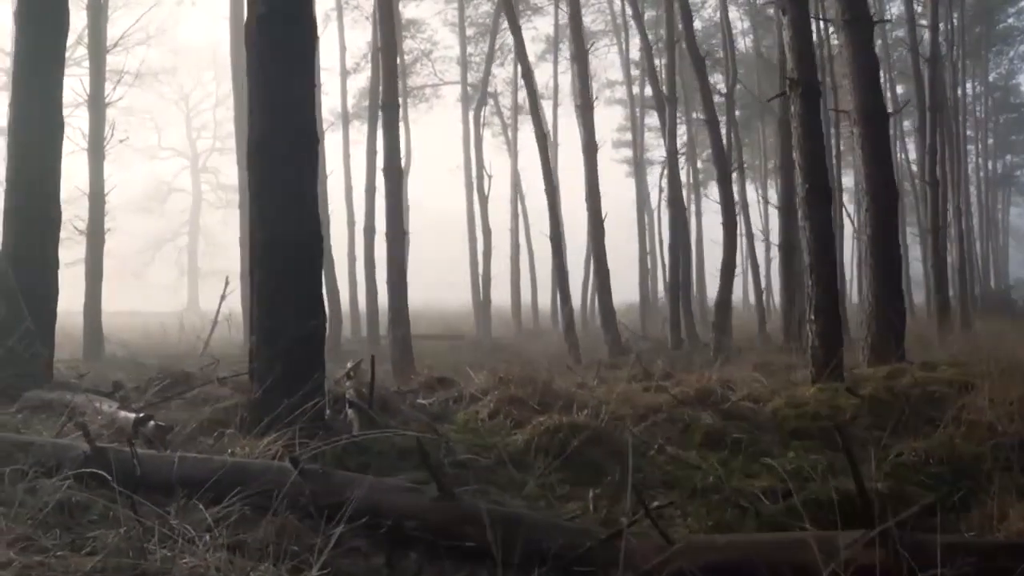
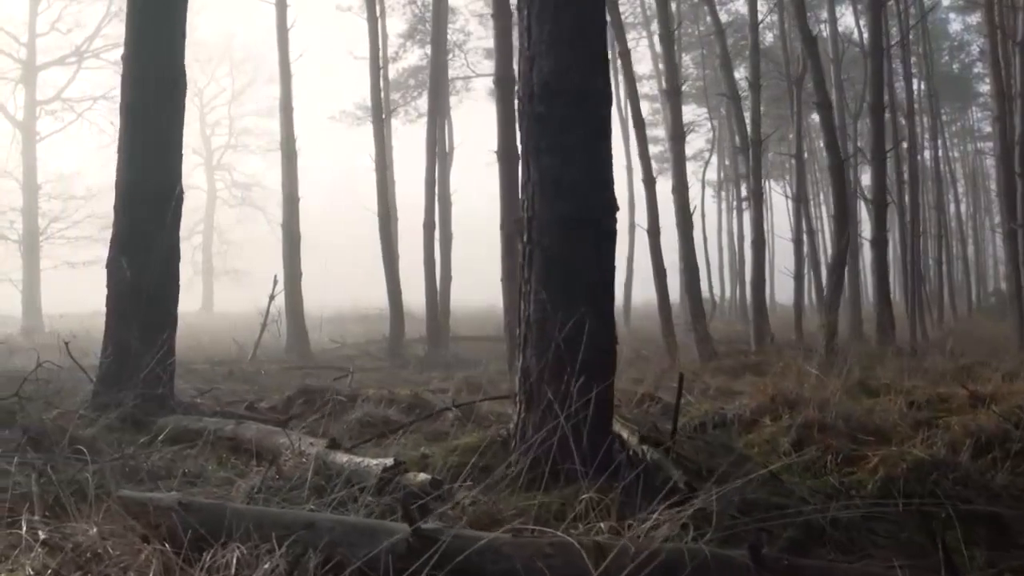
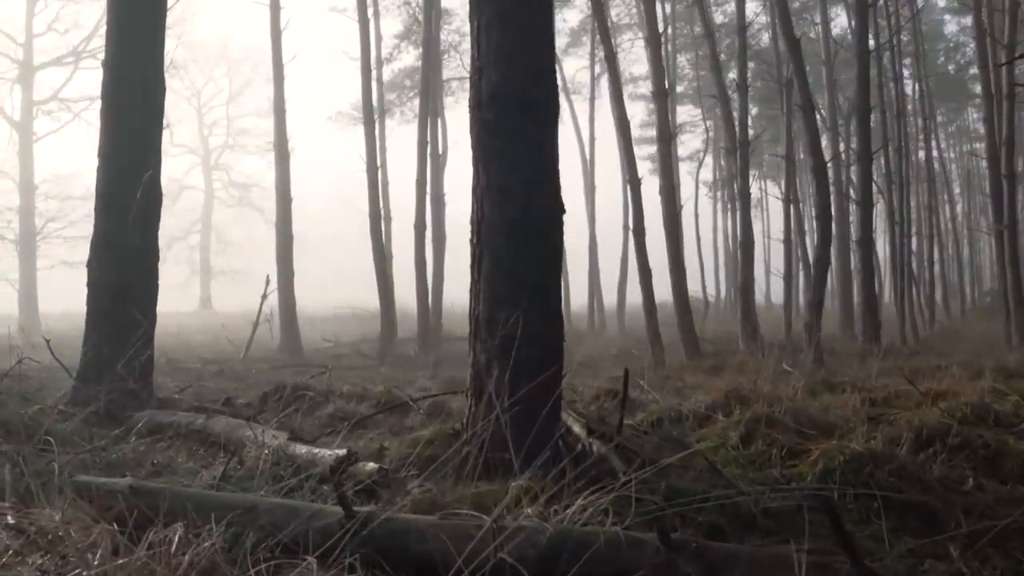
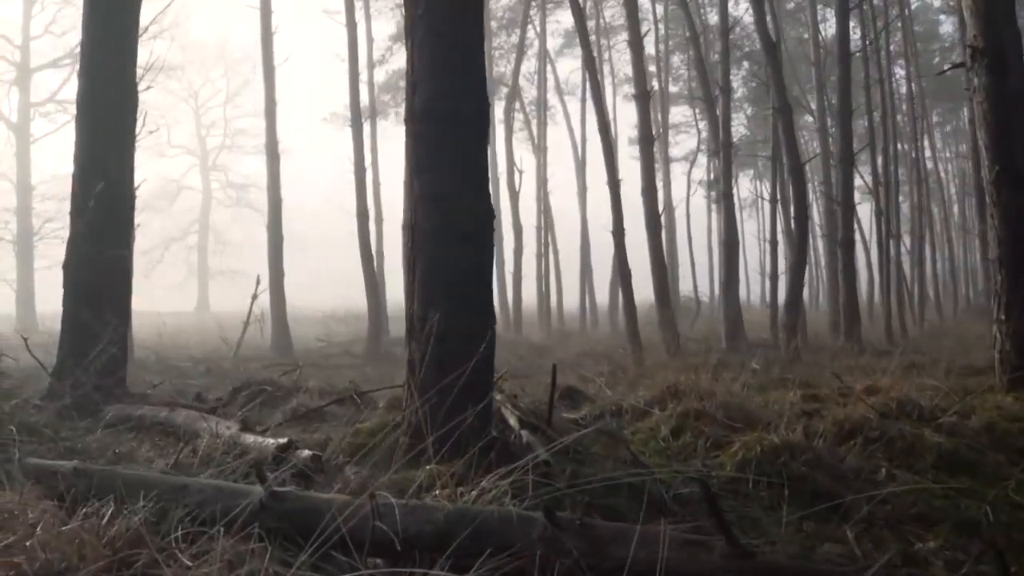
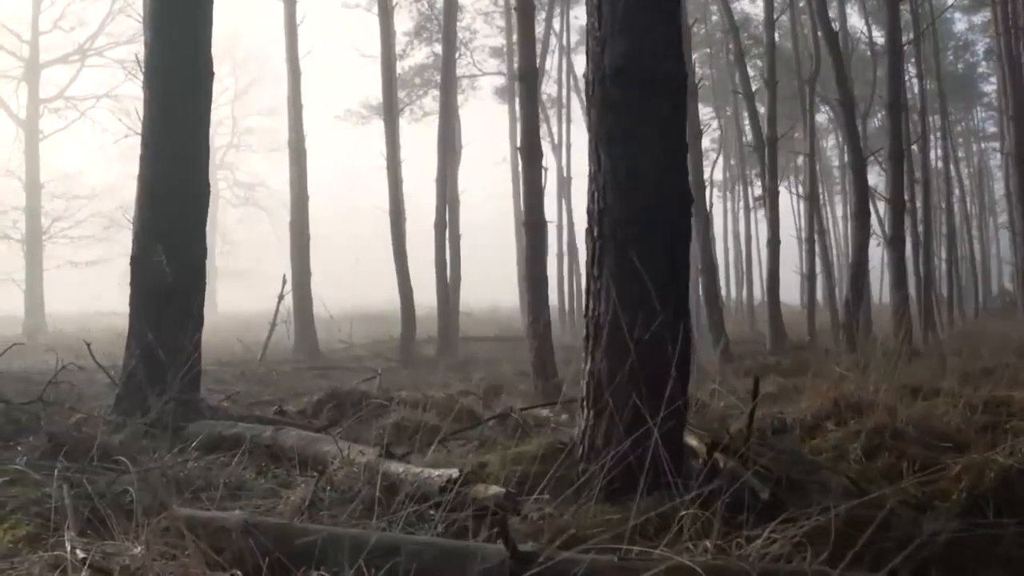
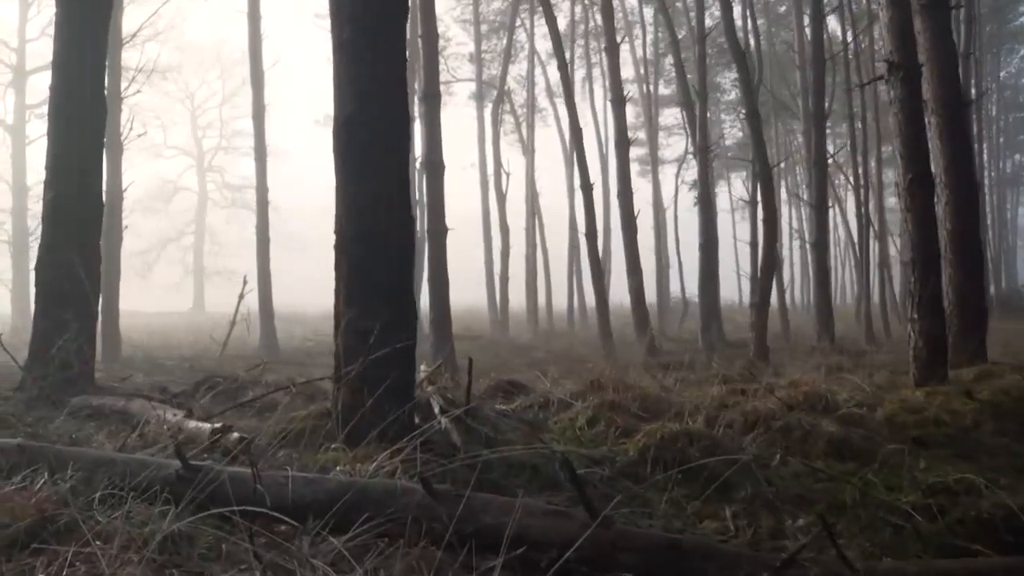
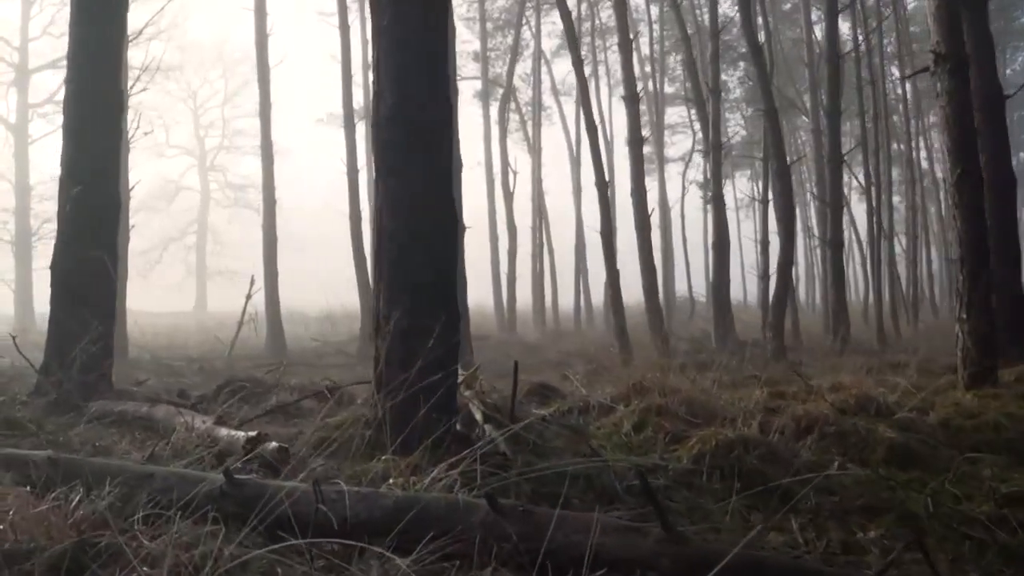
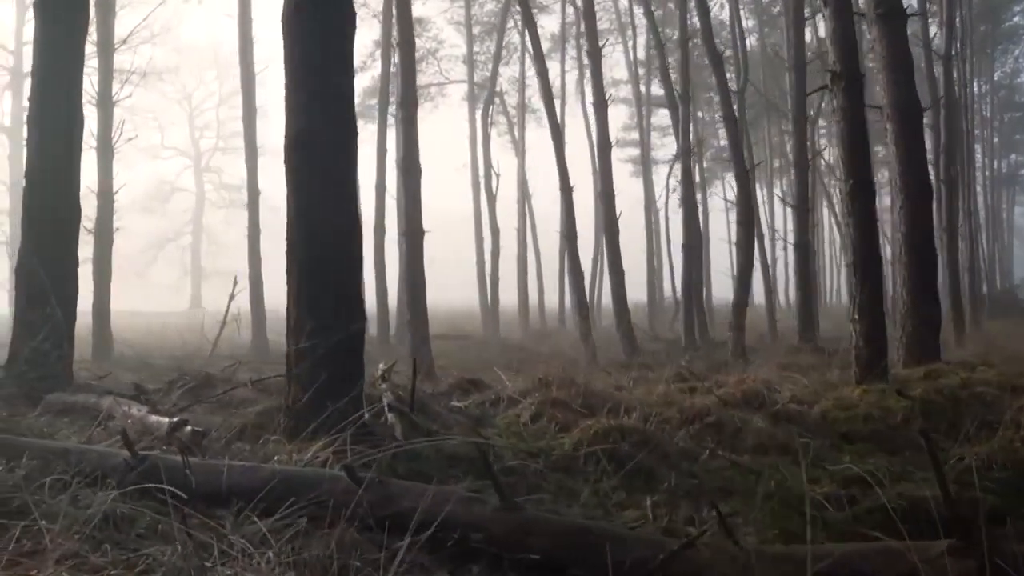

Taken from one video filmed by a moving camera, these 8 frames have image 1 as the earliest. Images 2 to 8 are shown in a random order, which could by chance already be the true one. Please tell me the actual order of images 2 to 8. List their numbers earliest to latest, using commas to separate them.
8, 6, 7, 4, 3, 2, 5
